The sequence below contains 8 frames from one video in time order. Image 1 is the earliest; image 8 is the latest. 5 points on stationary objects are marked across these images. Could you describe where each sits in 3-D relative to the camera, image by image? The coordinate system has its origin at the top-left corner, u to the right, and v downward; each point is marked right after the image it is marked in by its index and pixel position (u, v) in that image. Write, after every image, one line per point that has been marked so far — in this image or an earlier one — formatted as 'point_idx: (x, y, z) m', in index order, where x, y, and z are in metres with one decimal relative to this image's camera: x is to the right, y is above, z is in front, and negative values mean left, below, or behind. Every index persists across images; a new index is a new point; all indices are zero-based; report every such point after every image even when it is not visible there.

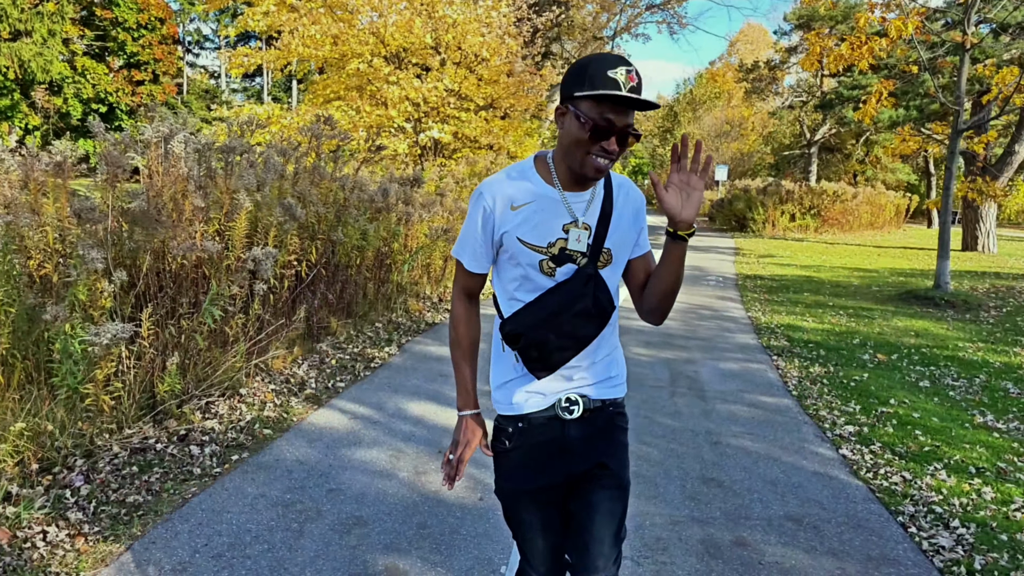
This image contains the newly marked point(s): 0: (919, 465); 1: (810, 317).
0: (+2.8, -1.2, +4.0) m
1: (+4.3, -0.4, +8.3) m
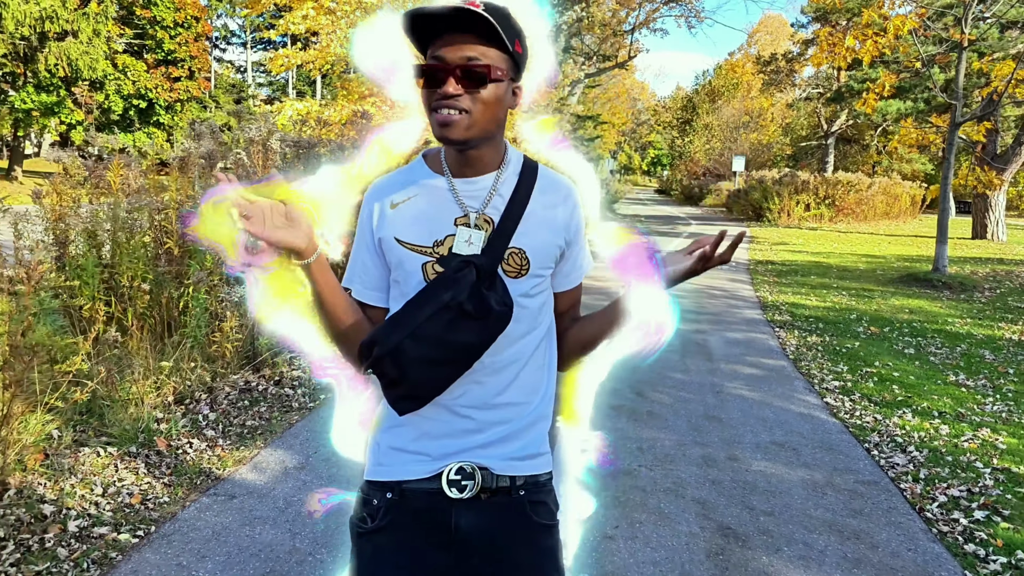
0: (+3.1, -1.0, +4.8) m
1: (+4.7, -0.1, +9.0) m
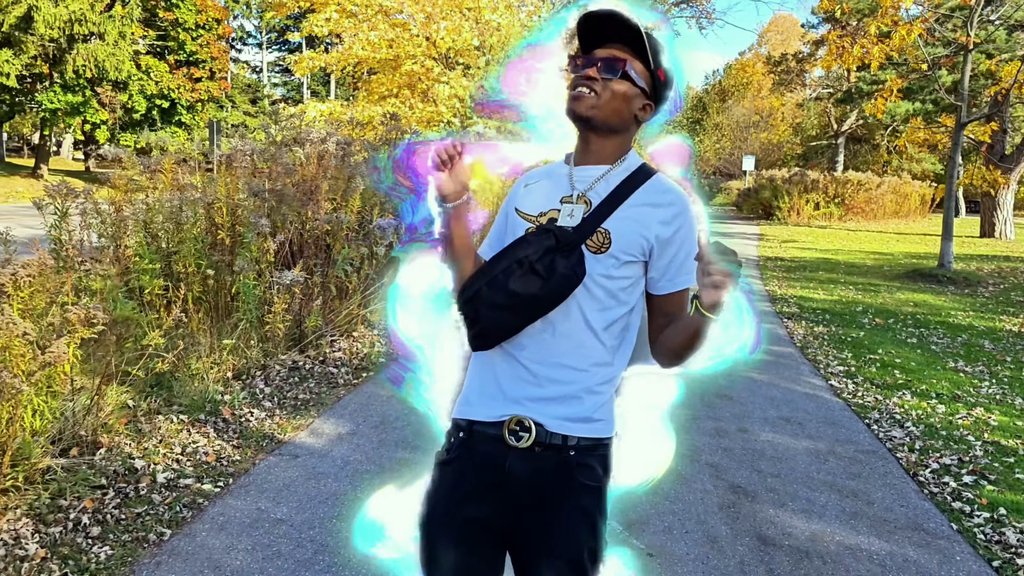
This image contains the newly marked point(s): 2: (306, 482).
0: (+3.3, -0.9, +5.1) m
1: (+5.0, 0.0, +9.4) m
2: (-1.2, -1.2, +3.6) m
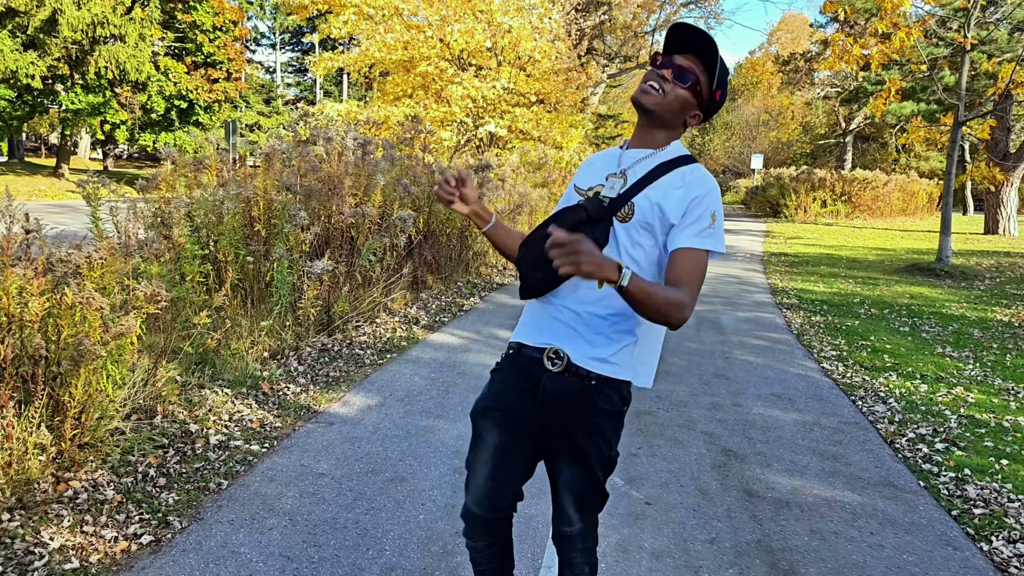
0: (+3.4, -0.8, +5.5) m
1: (+5.2, +0.1, +9.7) m
2: (-1.1, -1.1, +4.0) m
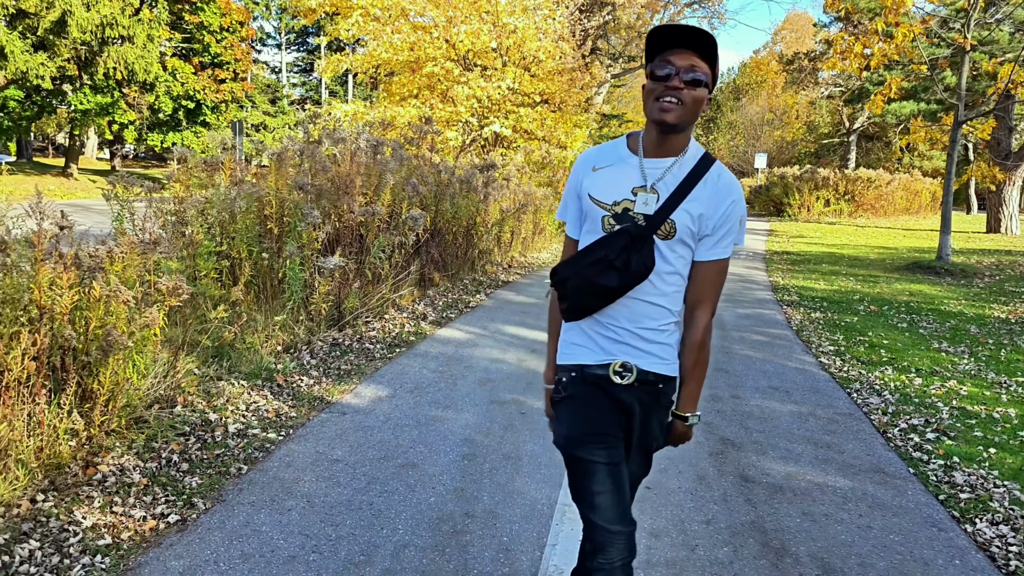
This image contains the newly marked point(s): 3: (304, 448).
0: (+3.5, -0.7, +5.6) m
1: (+5.2, +0.1, +9.8) m
2: (-1.1, -1.0, +4.2) m
3: (-1.4, -1.1, +3.9) m
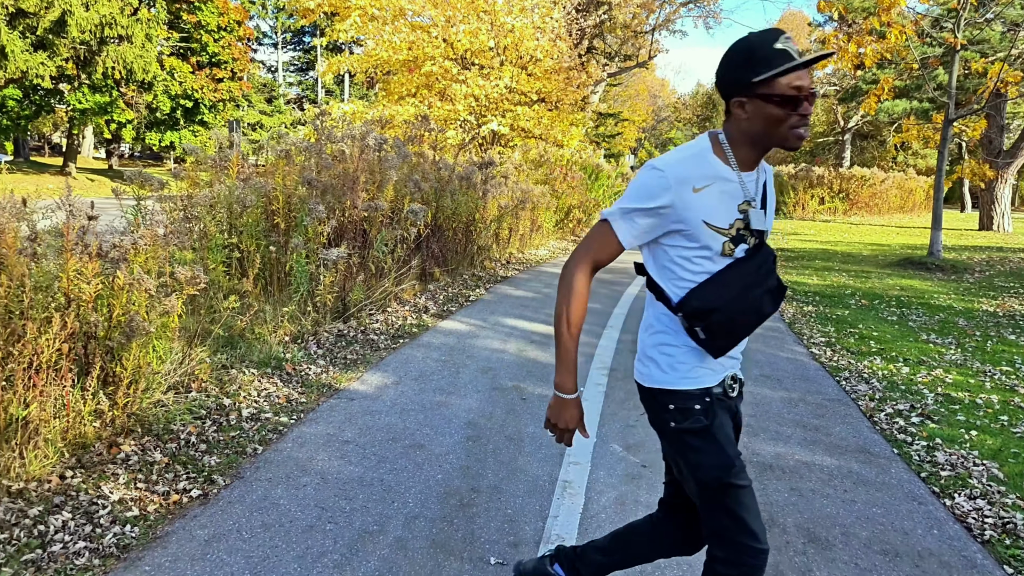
0: (+3.5, -0.7, +5.8) m
1: (+5.2, +0.2, +10.0) m
2: (-1.1, -0.9, +4.3) m
3: (-1.4, -1.0, +4.1) m
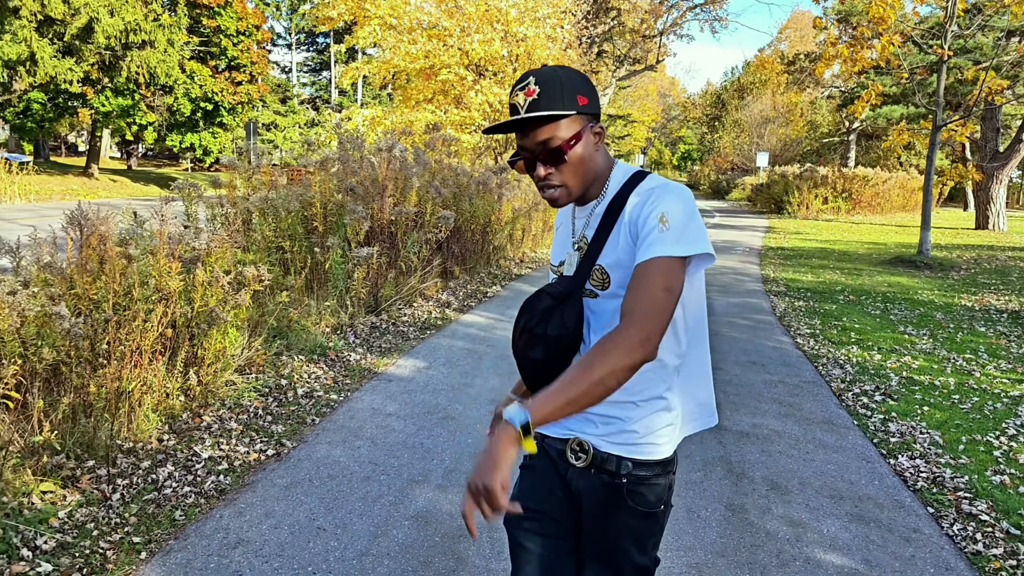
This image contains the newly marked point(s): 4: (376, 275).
0: (+3.6, -0.6, +6.5) m
1: (+5.5, +0.3, +10.6) m
2: (-1.0, -0.9, +5.1) m
3: (-1.2, -1.0, +4.8) m
4: (-1.7, +0.2, +7.1) m
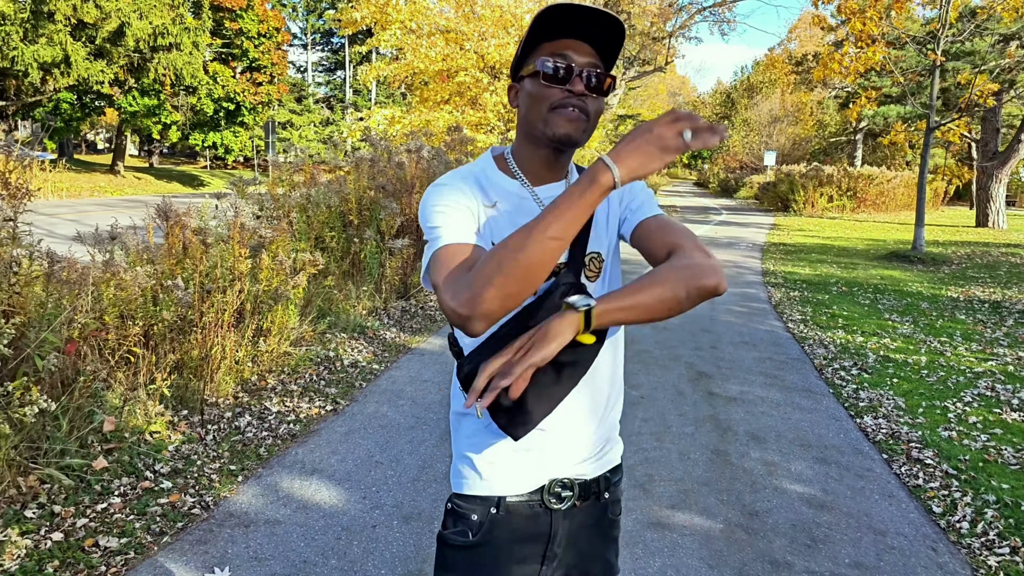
0: (+3.9, -0.5, +7.1) m
1: (+5.7, +0.4, +11.3) m
2: (-0.8, -0.8, +5.8) m
3: (-1.1, -0.8, +5.6) m
4: (-1.4, +0.3, +7.9) m
